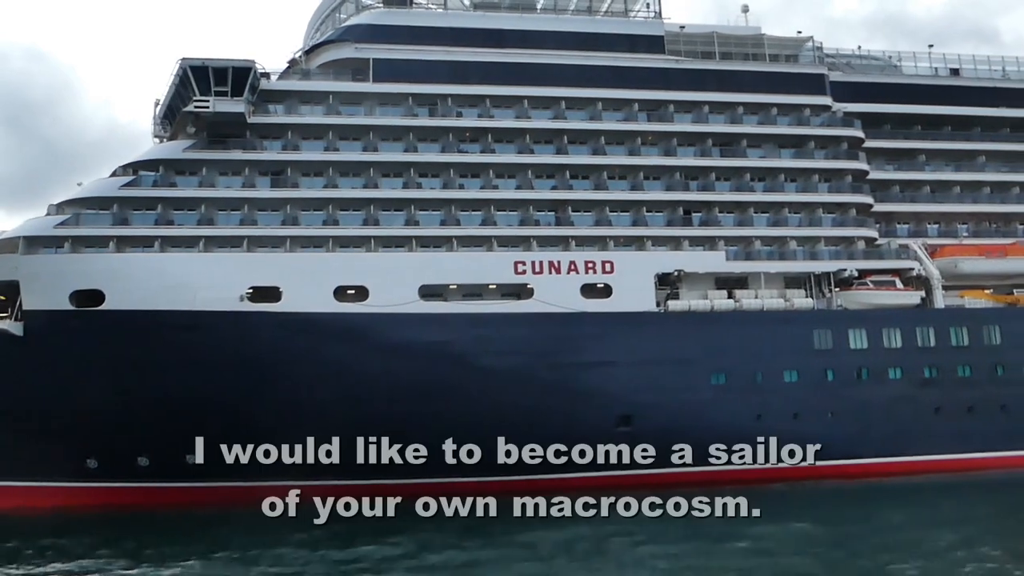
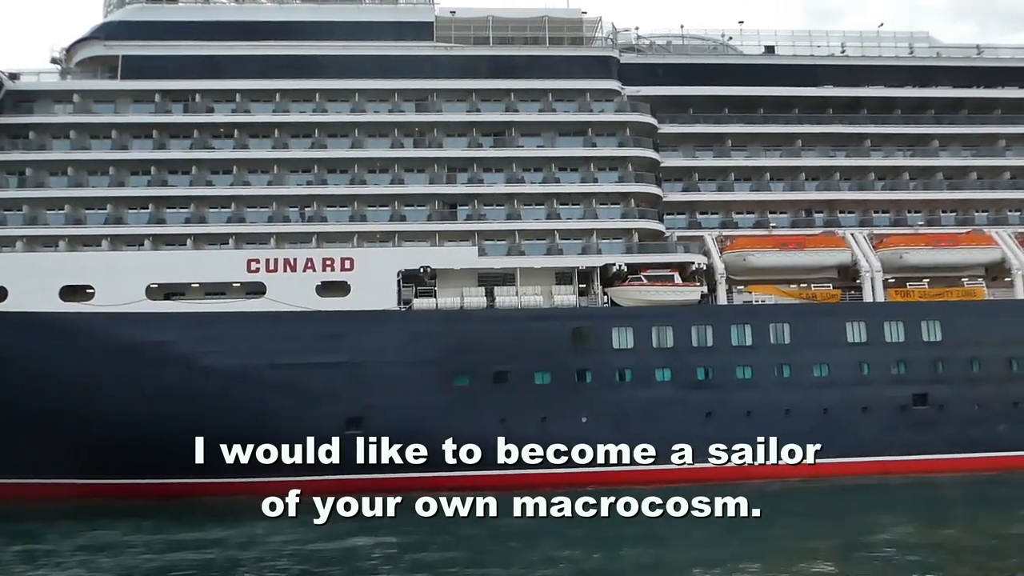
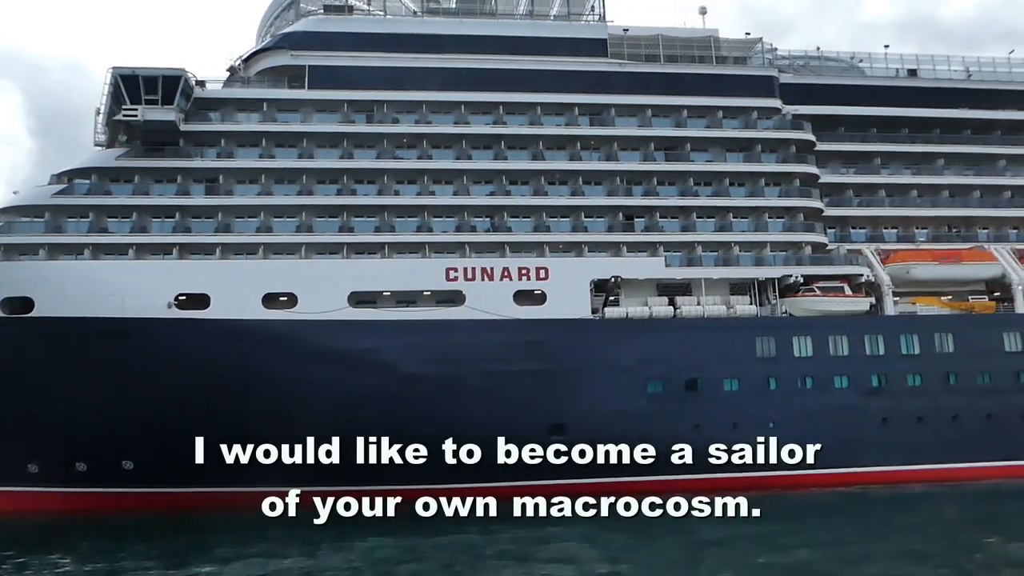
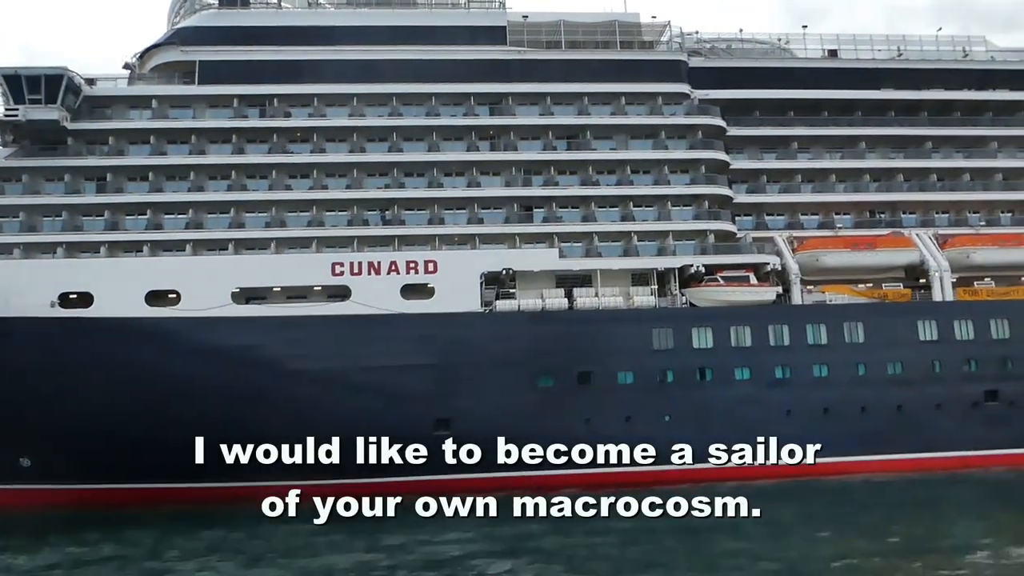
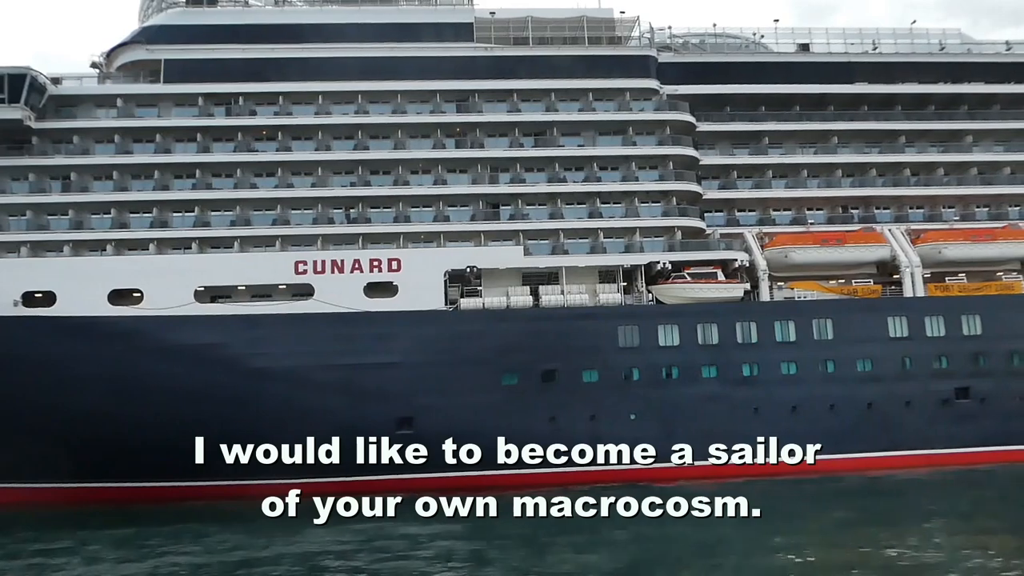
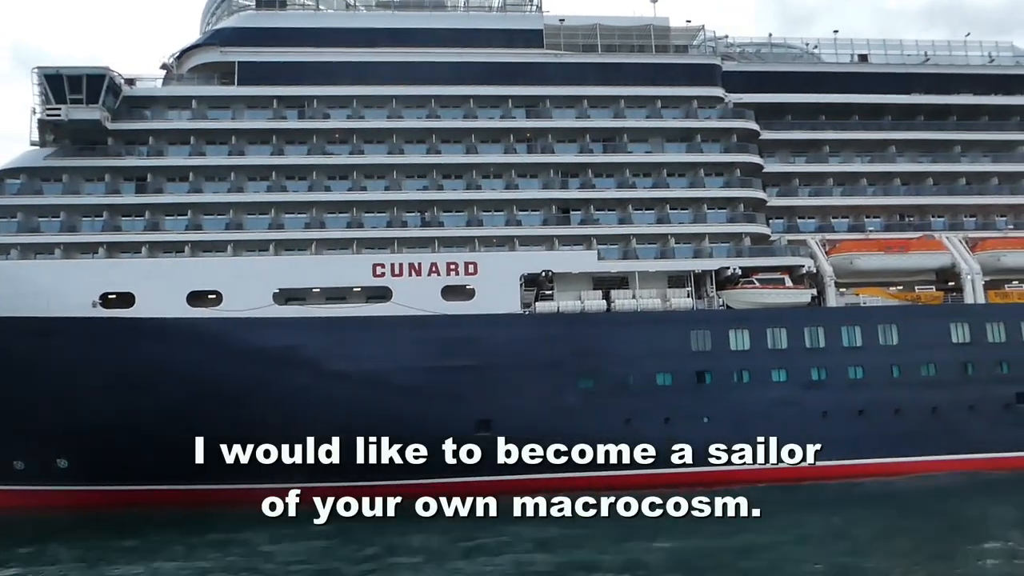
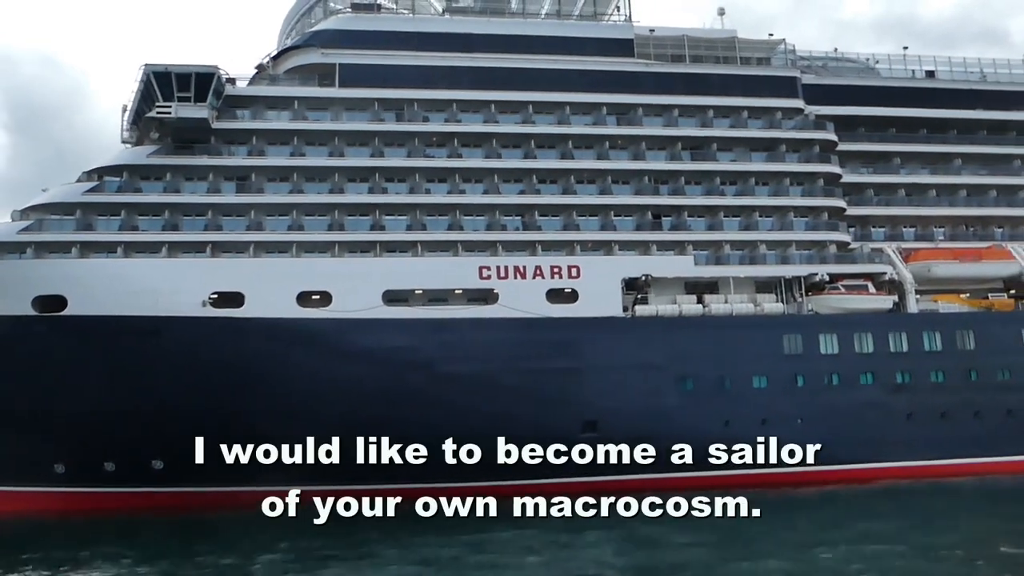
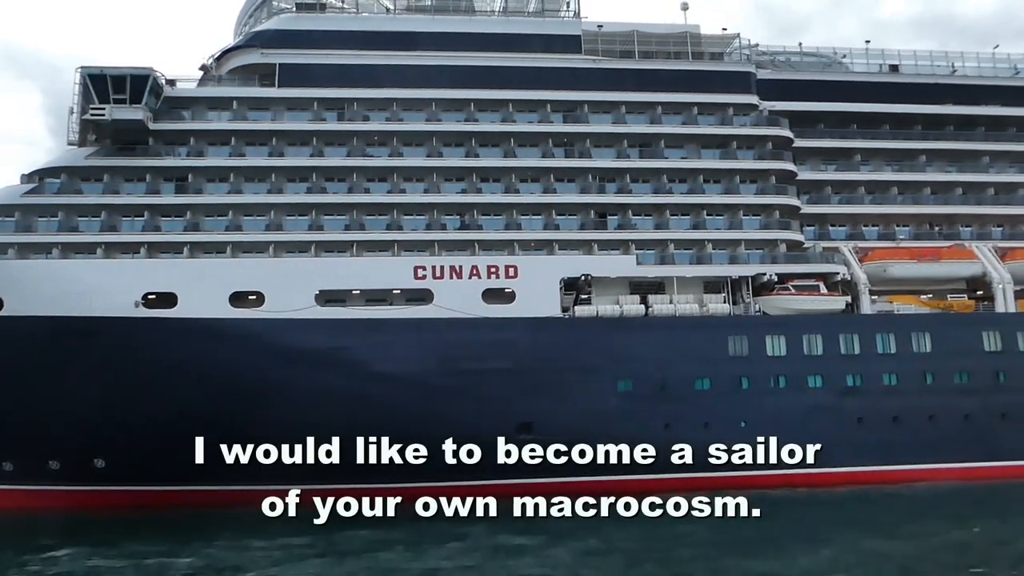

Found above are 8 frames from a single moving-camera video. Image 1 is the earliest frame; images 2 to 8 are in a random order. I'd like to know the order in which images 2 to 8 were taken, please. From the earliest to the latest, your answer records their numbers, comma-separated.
7, 3, 8, 6, 4, 5, 2
